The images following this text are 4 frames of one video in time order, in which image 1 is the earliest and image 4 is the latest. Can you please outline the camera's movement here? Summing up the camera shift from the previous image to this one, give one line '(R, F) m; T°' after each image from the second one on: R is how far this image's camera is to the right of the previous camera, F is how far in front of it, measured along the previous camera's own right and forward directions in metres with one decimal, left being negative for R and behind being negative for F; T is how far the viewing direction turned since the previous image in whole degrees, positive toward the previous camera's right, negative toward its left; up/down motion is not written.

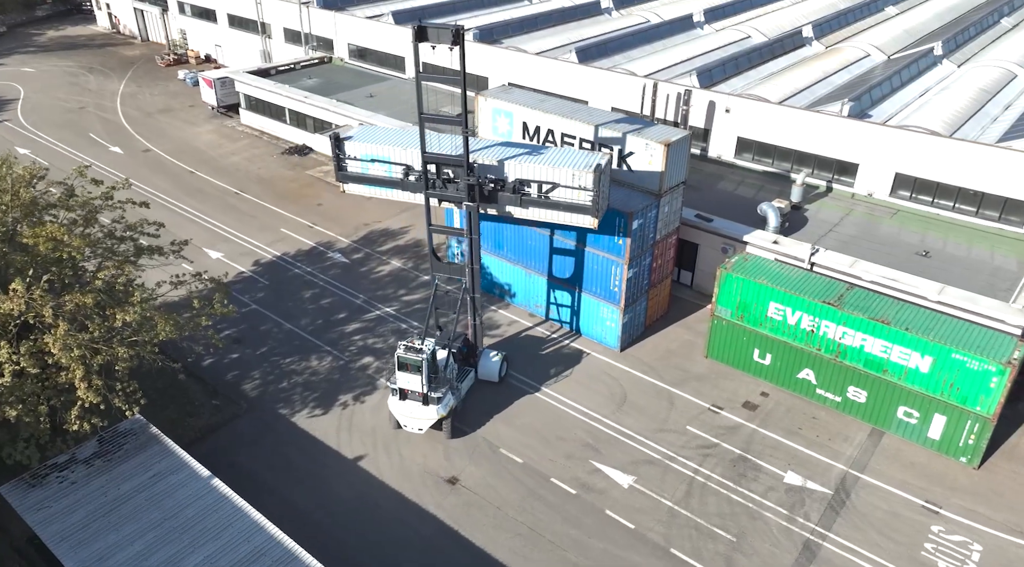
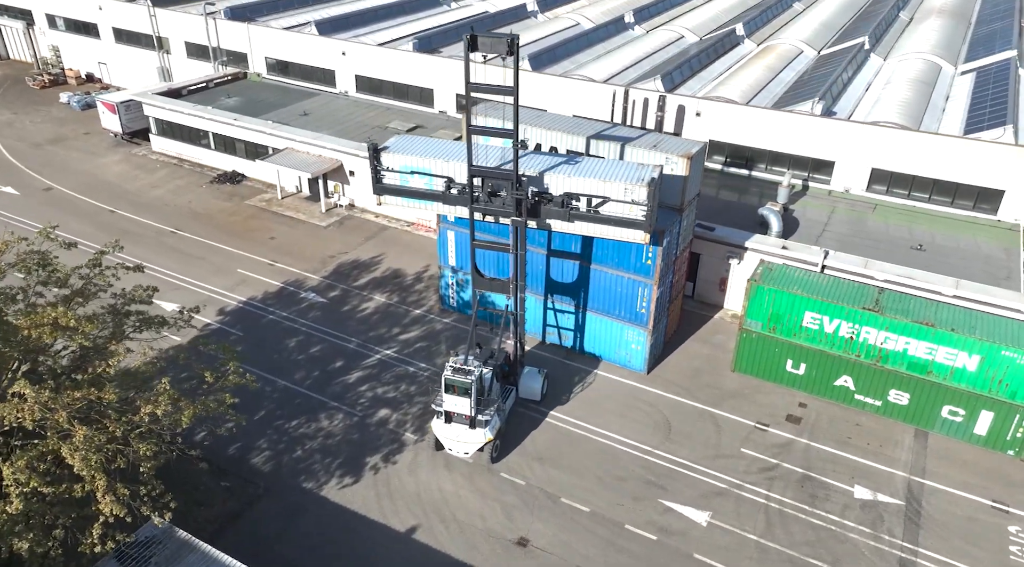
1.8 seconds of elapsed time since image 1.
(-5.5, +2.7) m; +9°
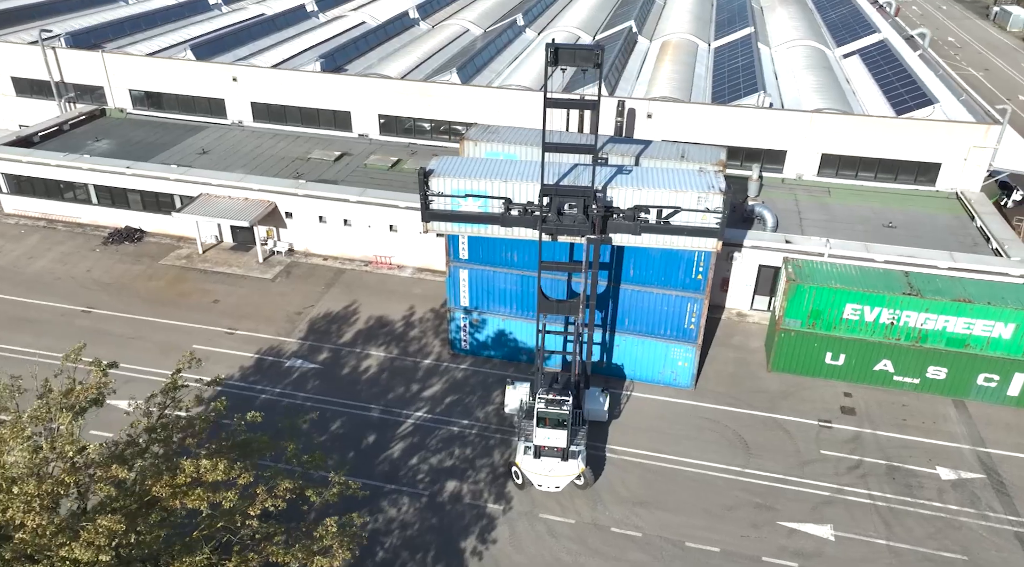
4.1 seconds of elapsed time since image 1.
(-8.3, +3.6) m; +14°
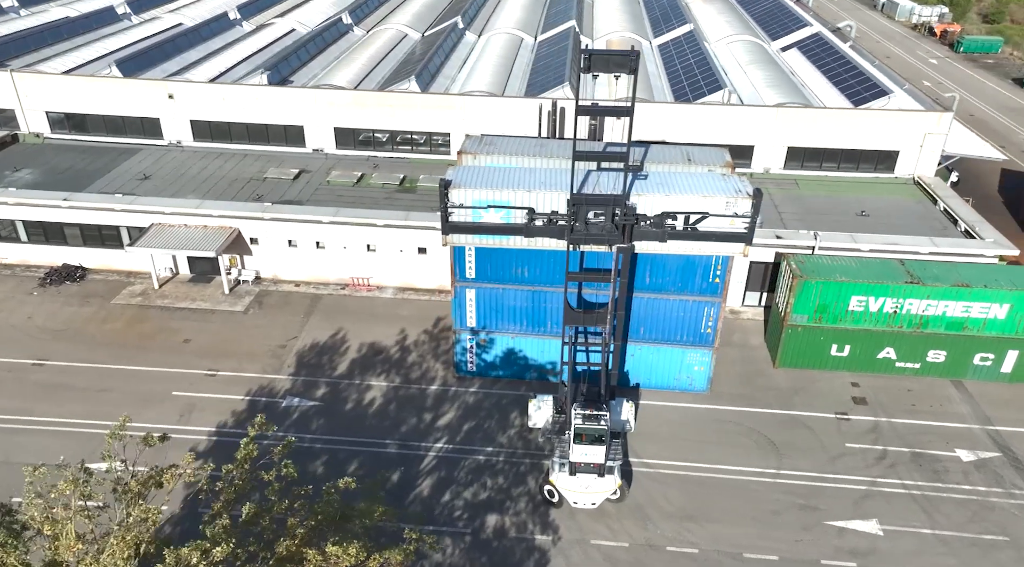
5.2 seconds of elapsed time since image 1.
(-3.9, +1.5) m; +7°
